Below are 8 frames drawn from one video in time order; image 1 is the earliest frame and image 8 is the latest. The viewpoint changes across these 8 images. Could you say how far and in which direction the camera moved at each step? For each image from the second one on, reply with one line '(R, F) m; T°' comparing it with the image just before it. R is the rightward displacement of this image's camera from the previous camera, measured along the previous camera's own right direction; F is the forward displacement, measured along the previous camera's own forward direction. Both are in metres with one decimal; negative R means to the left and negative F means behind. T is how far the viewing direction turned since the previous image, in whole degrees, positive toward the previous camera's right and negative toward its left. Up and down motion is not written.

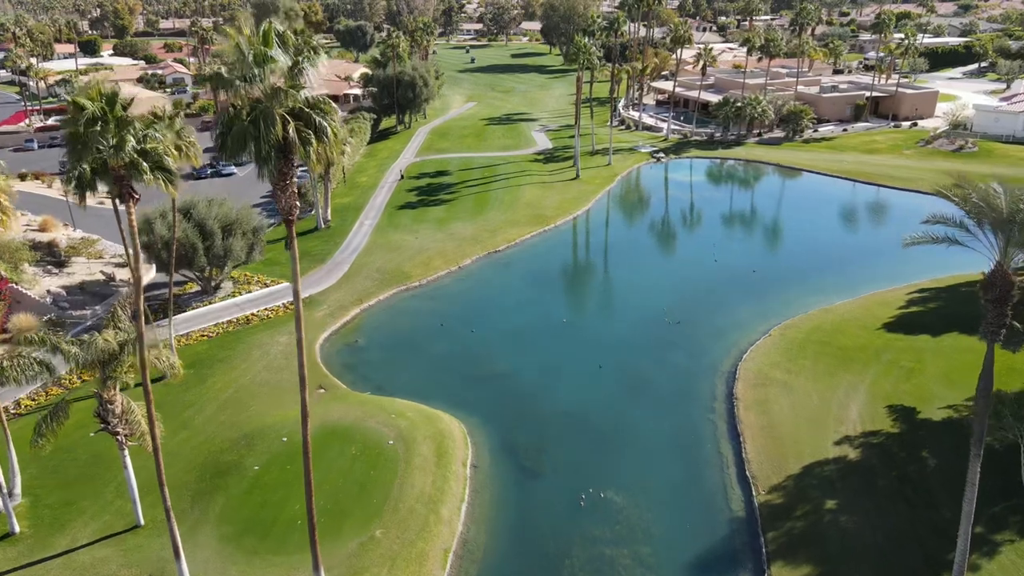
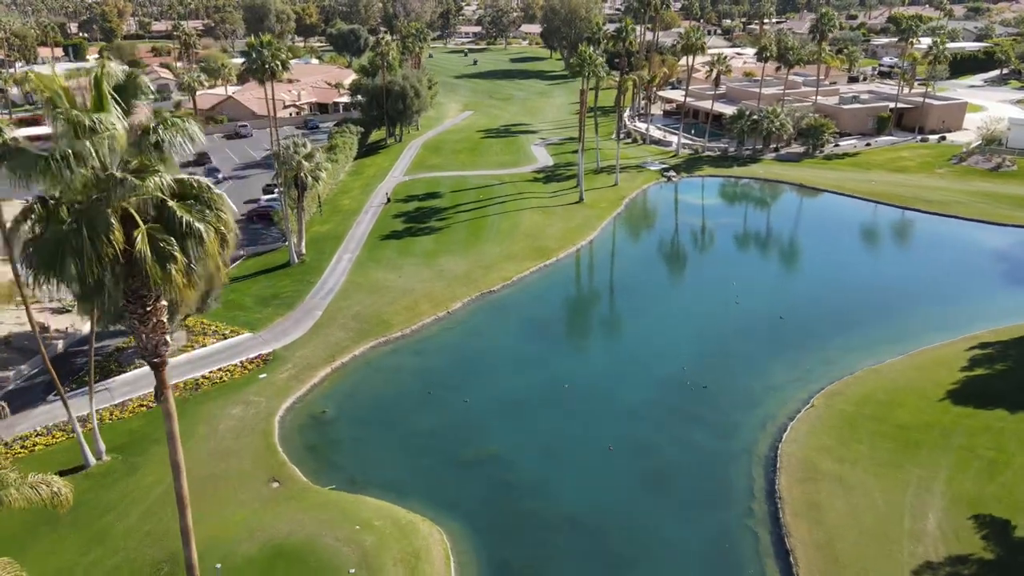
(+0.2, +6.4) m; 0°
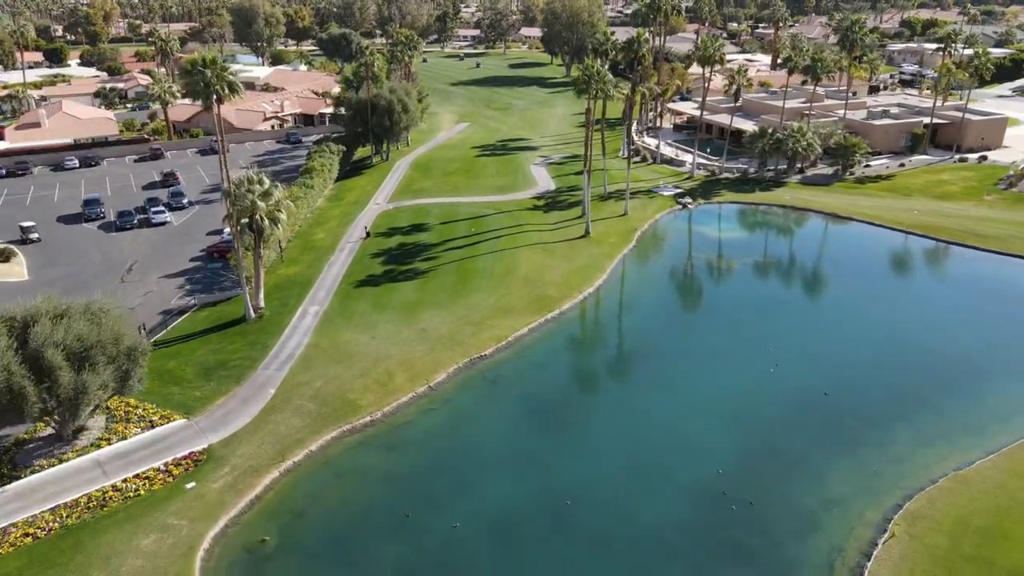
(+0.3, +7.8) m; 0°
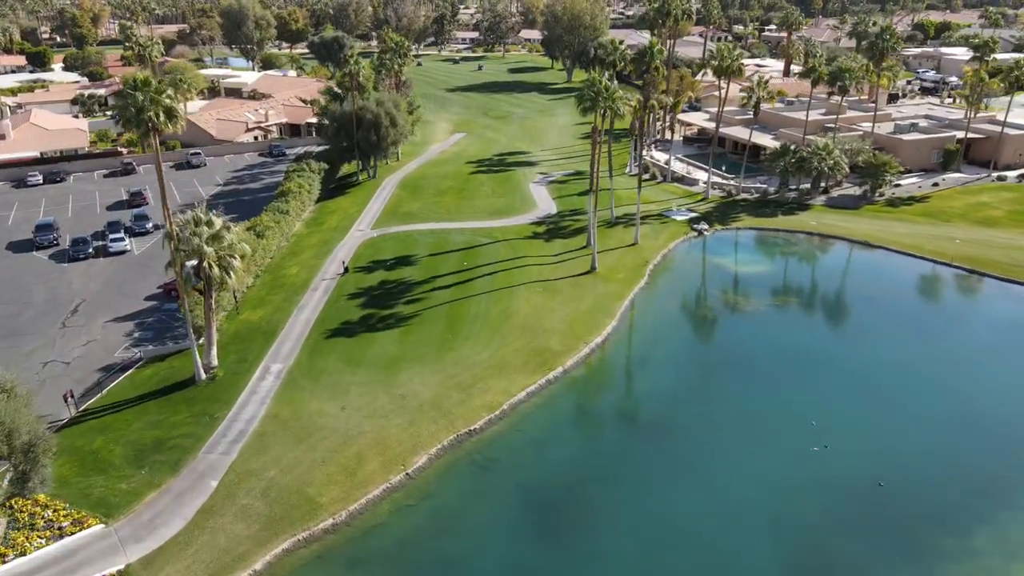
(+0.3, +6.4) m; 0°
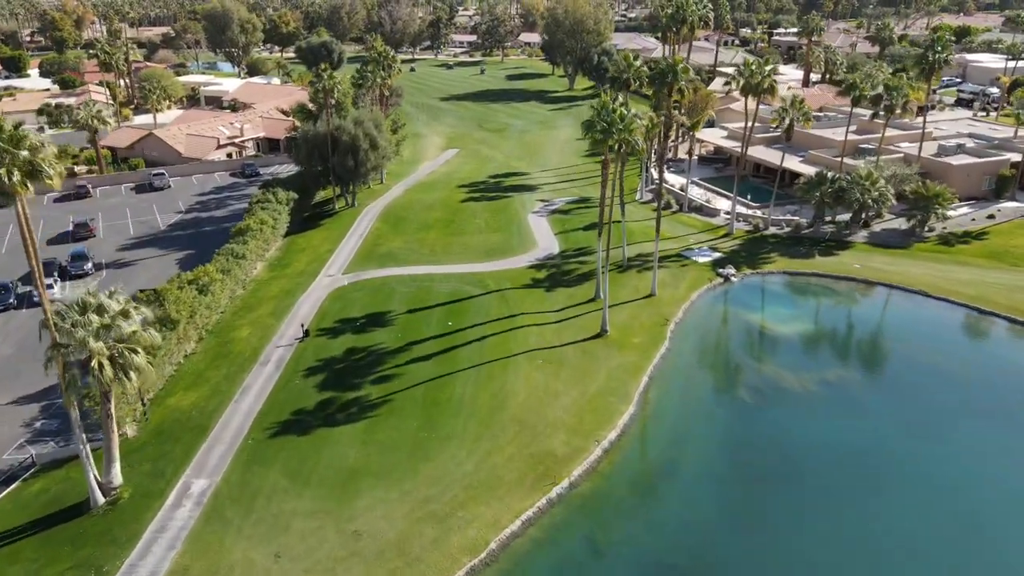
(+0.4, +8.6) m; 0°
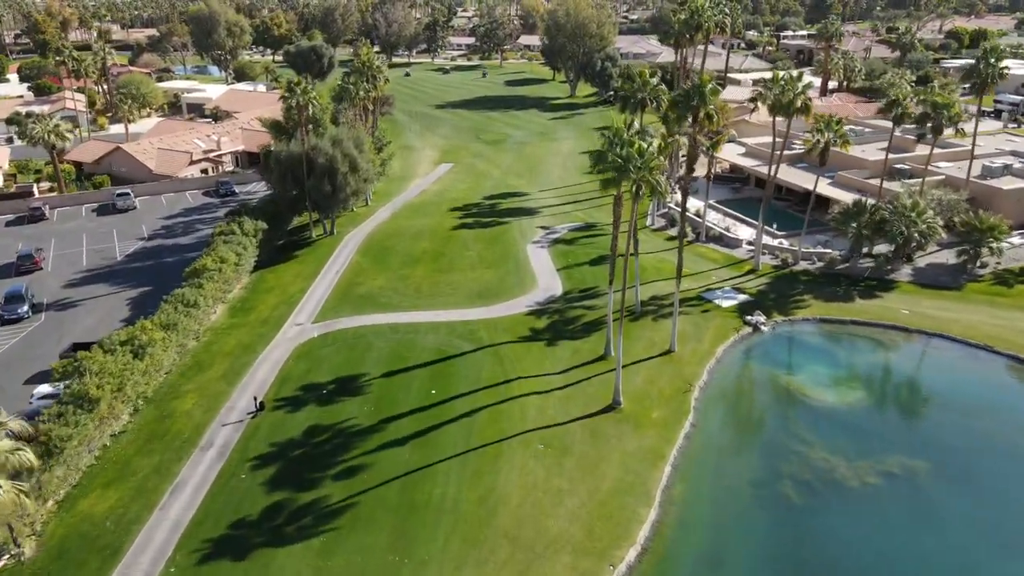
(+0.2, +6.8) m; 0°
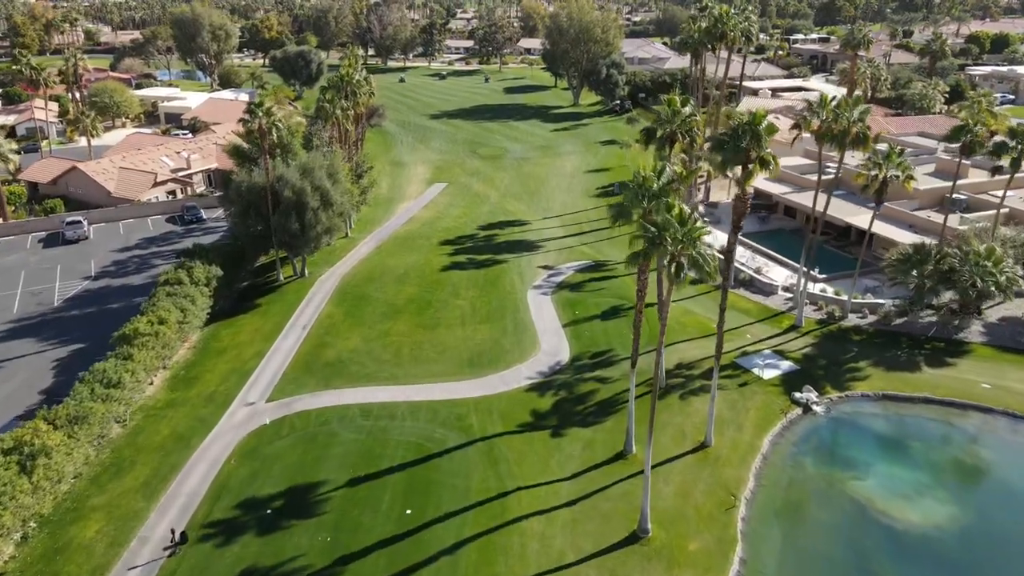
(+0.1, +7.9) m; 0°
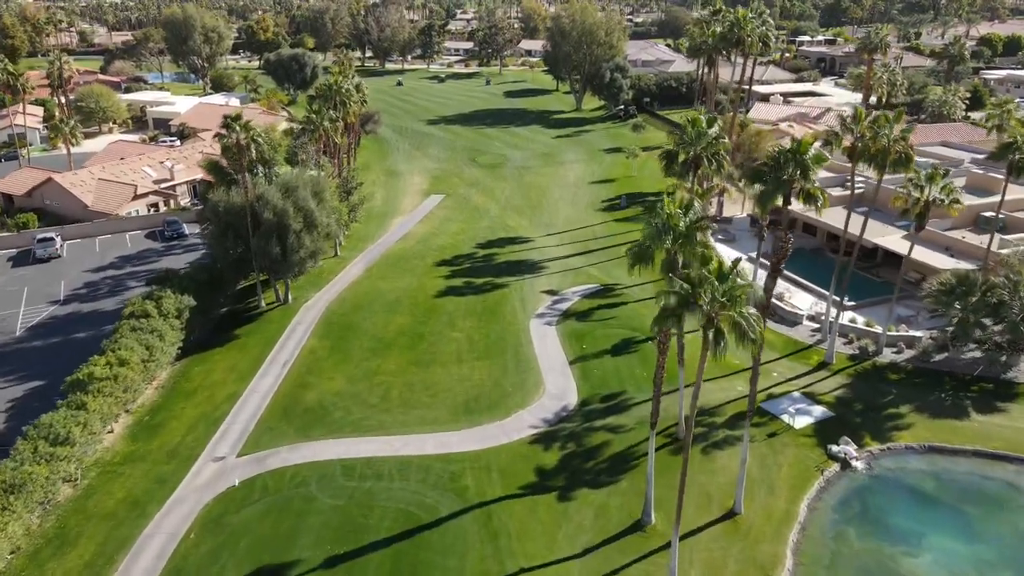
(-0.1, +4.0) m; 0°
